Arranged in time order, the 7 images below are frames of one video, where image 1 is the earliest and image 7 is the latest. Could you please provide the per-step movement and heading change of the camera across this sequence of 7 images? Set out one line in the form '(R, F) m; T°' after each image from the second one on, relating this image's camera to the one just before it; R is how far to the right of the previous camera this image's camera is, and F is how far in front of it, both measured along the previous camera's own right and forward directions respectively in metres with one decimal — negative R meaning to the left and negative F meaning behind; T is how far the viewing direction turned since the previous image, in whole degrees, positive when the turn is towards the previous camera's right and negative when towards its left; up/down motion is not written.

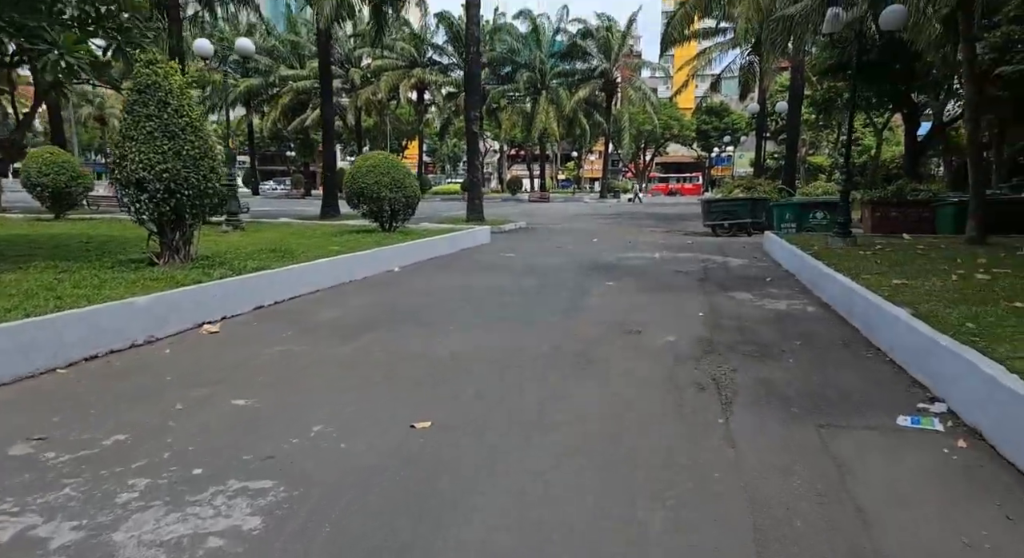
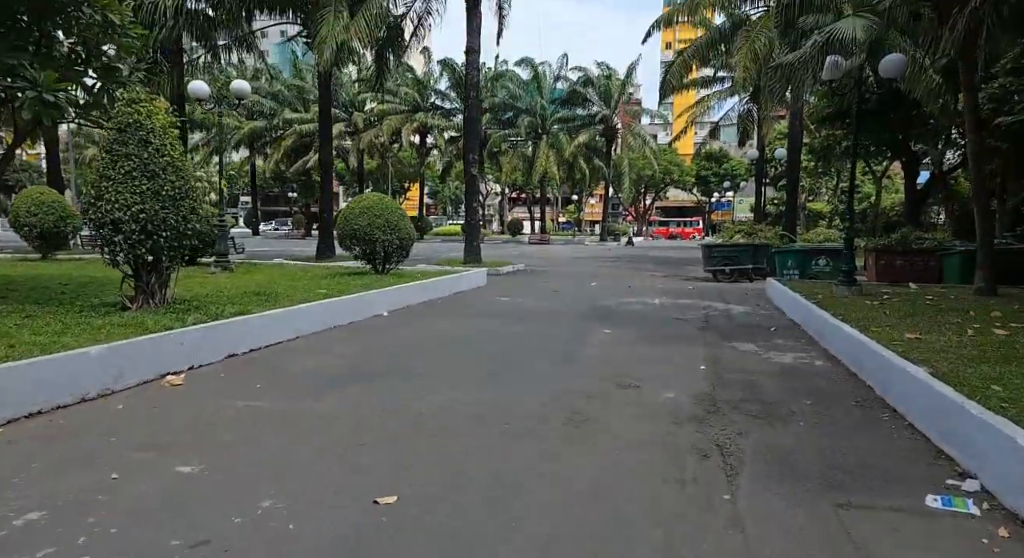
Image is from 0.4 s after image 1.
(+0.1, +0.4) m; 0°
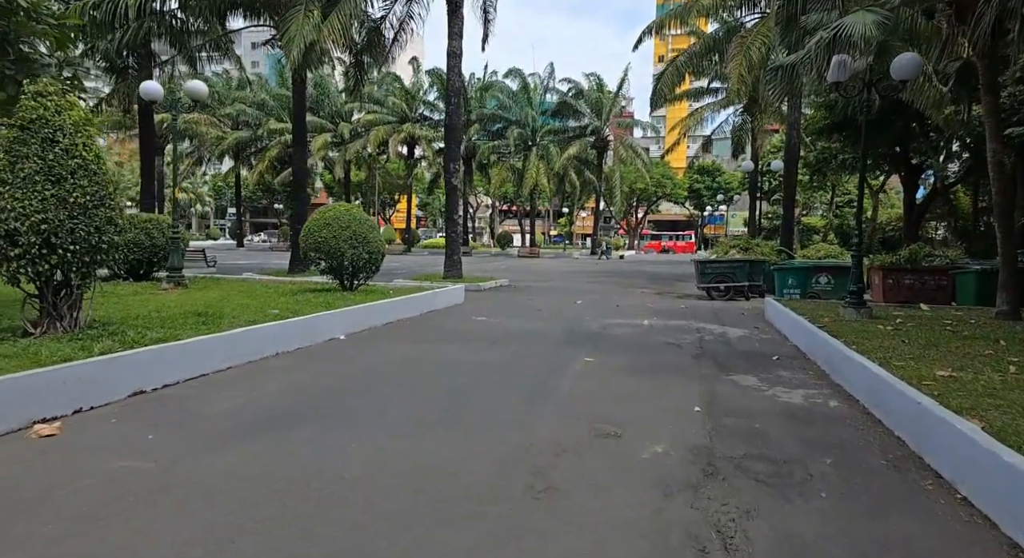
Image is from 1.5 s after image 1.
(+0.3, +1.0) m; +1°
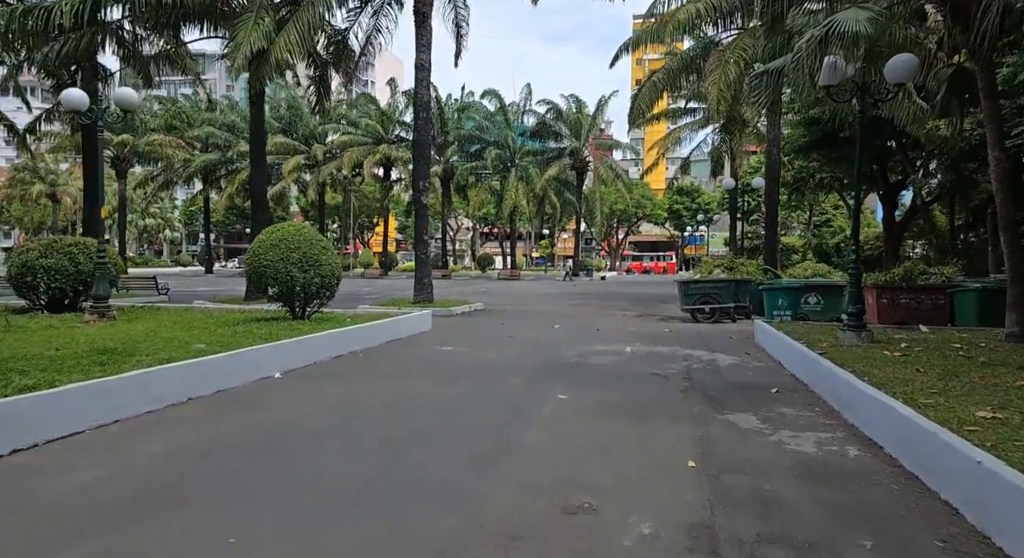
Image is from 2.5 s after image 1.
(+0.2, +1.1) m; +1°
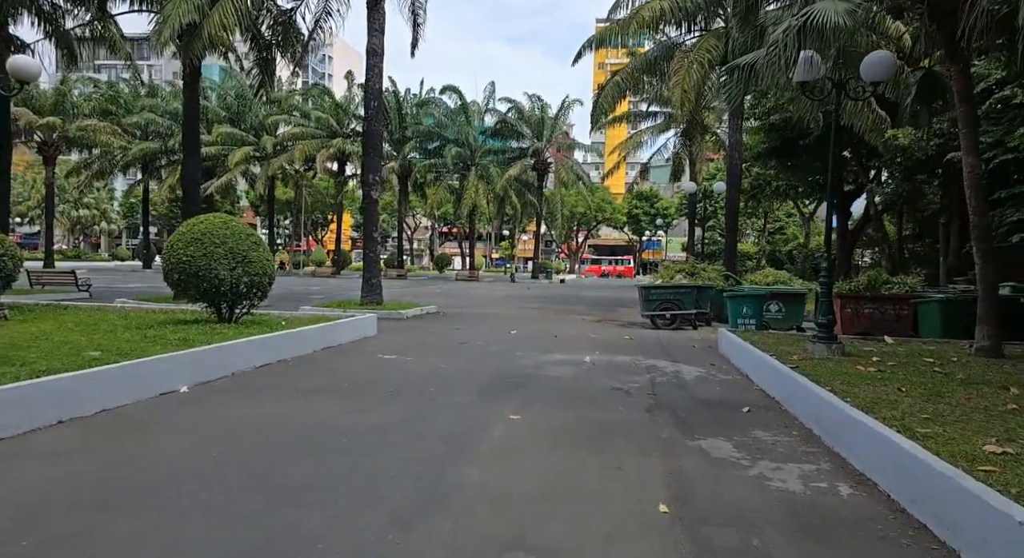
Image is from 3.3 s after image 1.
(+0.1, +0.8) m; +3°
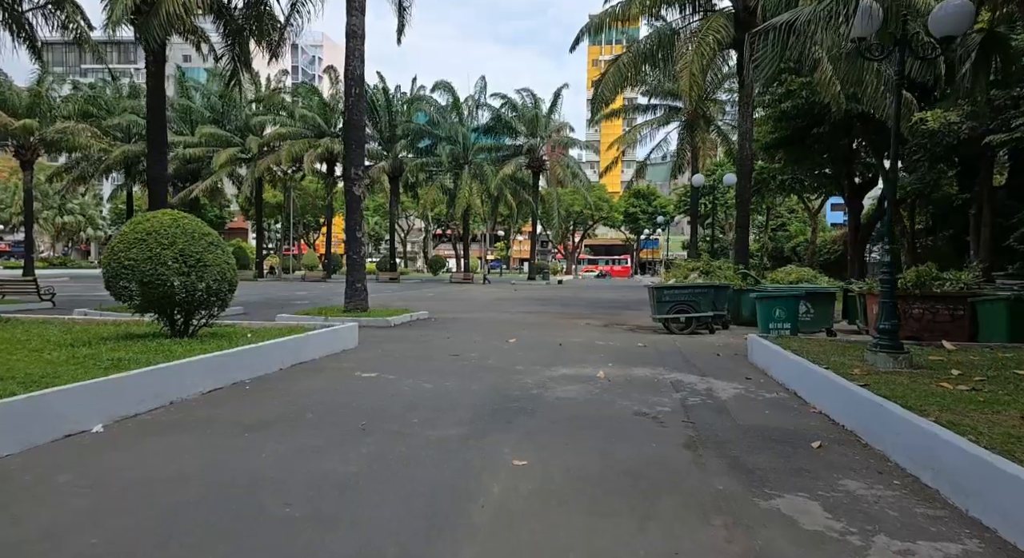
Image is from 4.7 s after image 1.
(0.0, +1.6) m; 0°
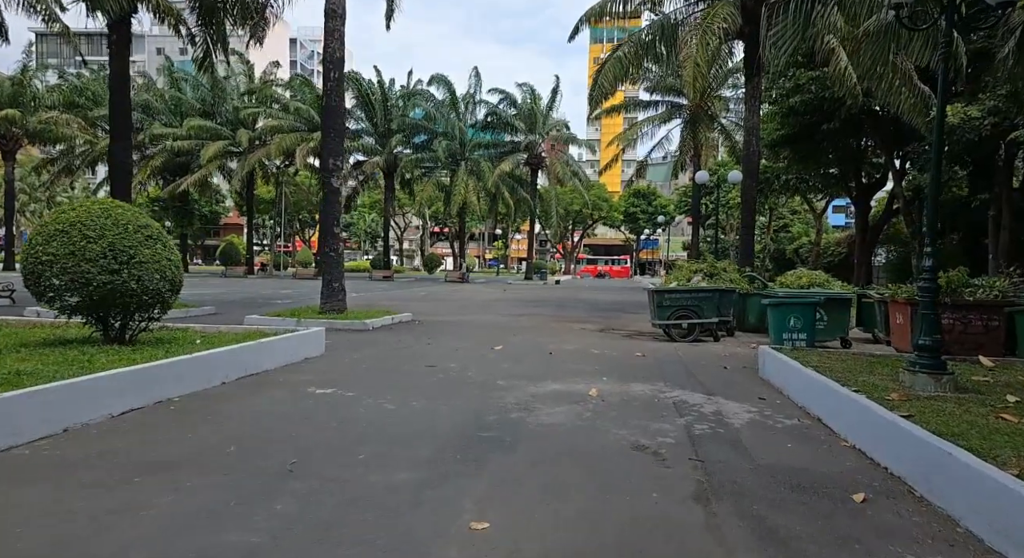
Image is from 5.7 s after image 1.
(+0.2, +1.2) m; 0°
